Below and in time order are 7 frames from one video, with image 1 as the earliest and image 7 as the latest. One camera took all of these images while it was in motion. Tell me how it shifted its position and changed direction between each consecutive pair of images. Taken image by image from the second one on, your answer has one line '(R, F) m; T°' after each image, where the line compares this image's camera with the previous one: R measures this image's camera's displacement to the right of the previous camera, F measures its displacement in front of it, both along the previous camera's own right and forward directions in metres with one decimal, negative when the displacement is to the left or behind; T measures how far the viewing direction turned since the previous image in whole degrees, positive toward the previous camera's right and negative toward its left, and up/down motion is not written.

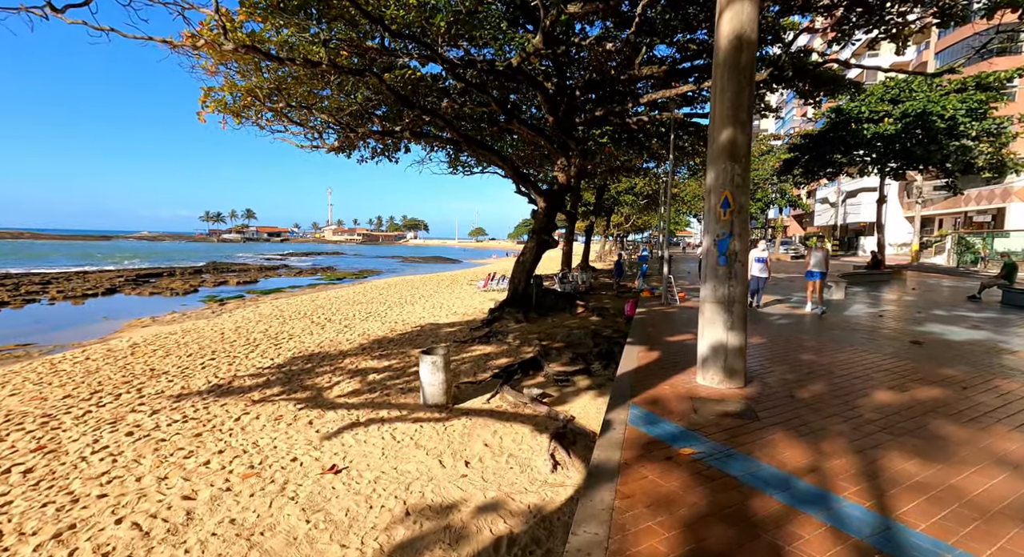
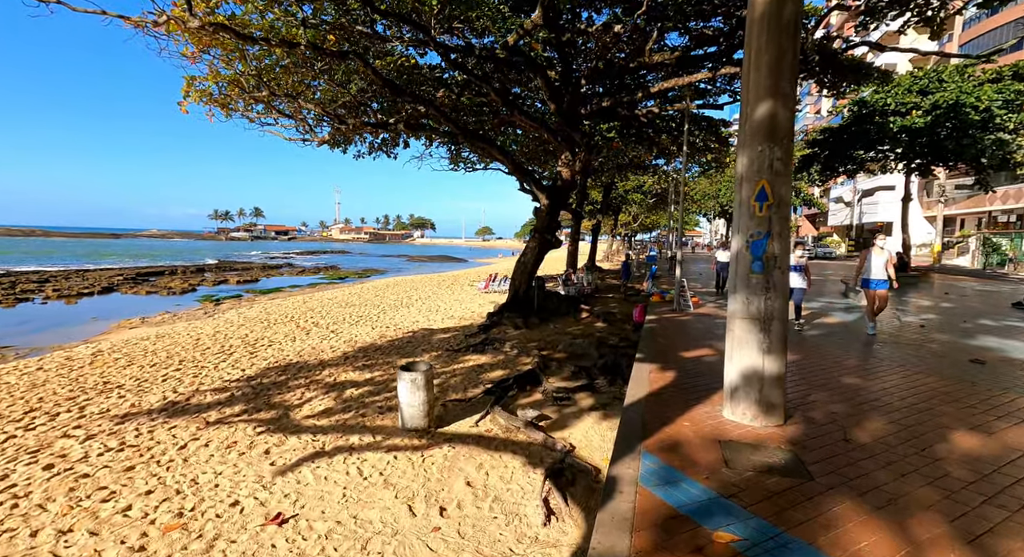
(+0.2, +0.8) m; -1°
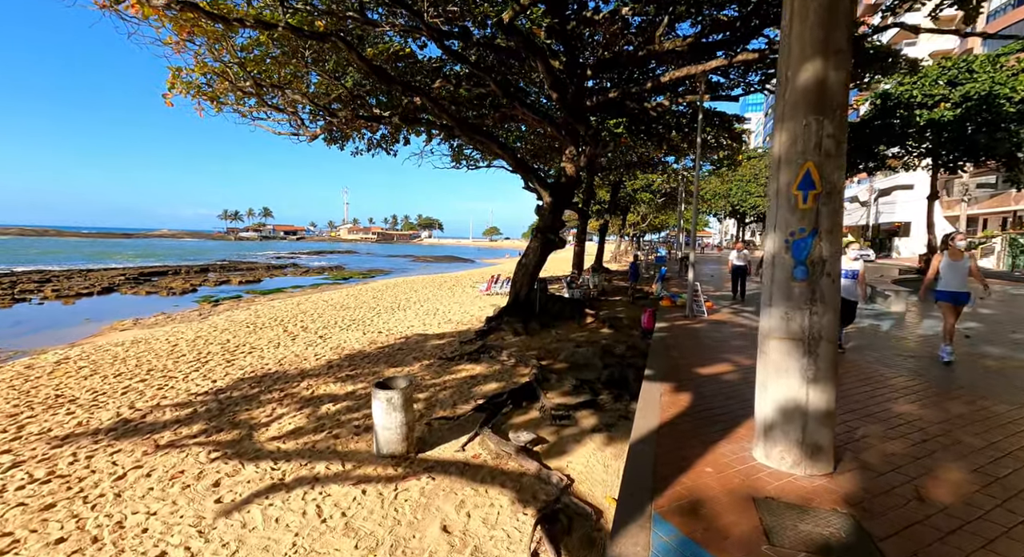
(+0.2, +0.6) m; -1°
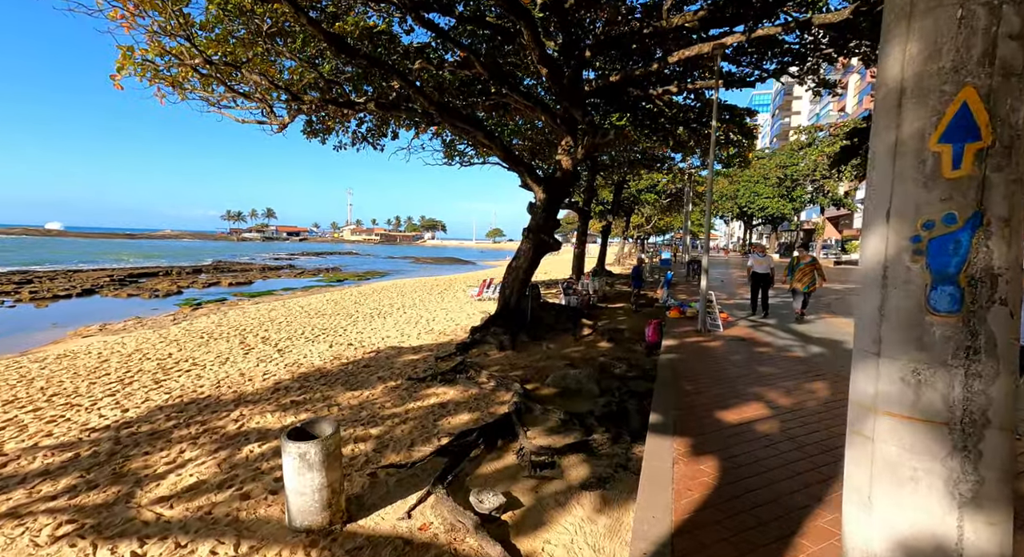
(+0.3, +1.2) m; 0°
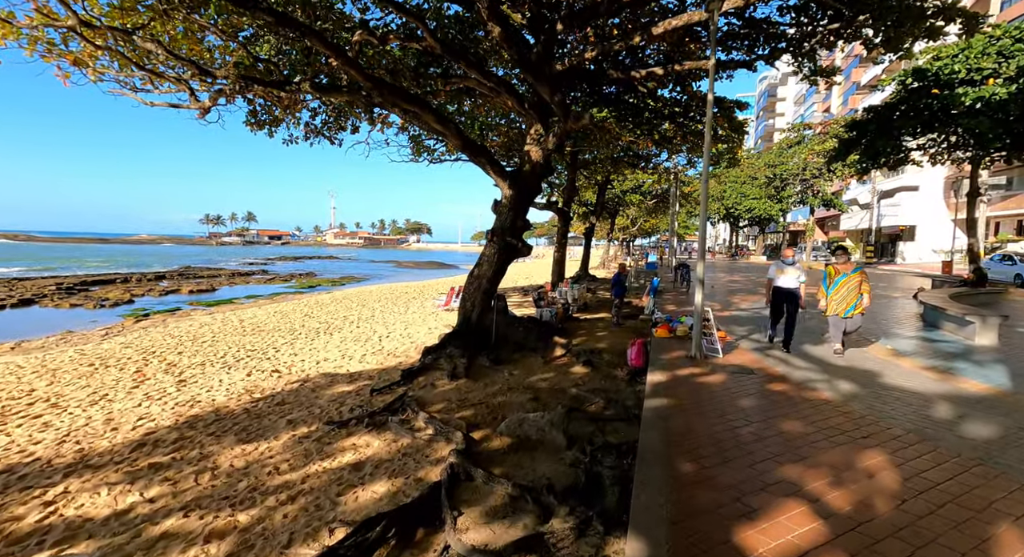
(+0.5, +1.4) m; +2°
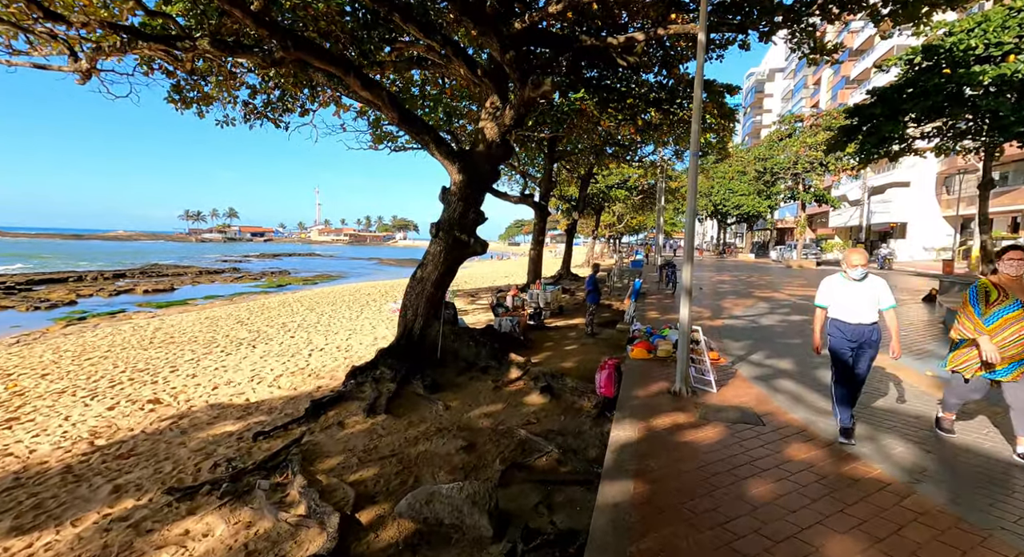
(+0.6, +1.5) m; +1°
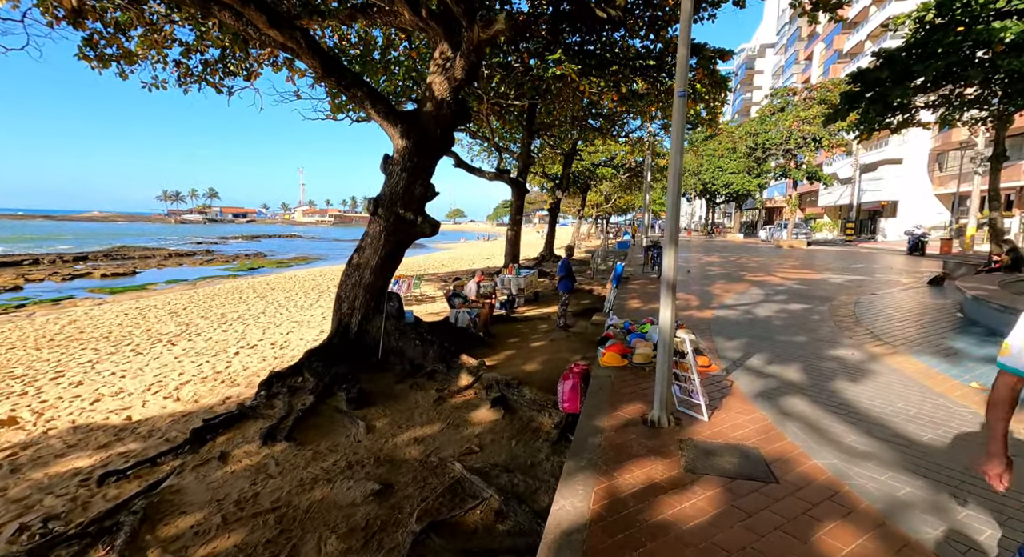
(+0.5, +1.1) m; +1°
